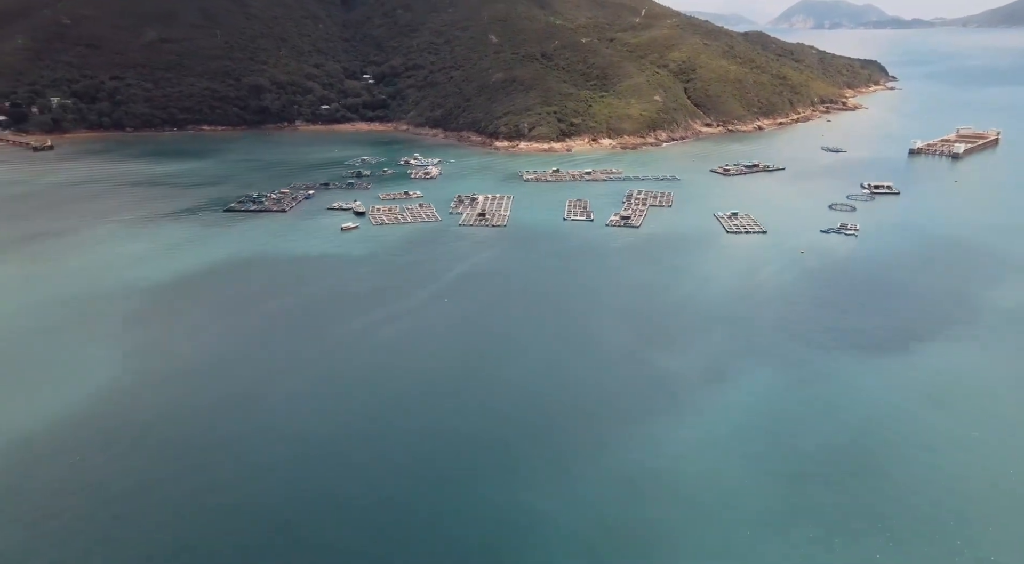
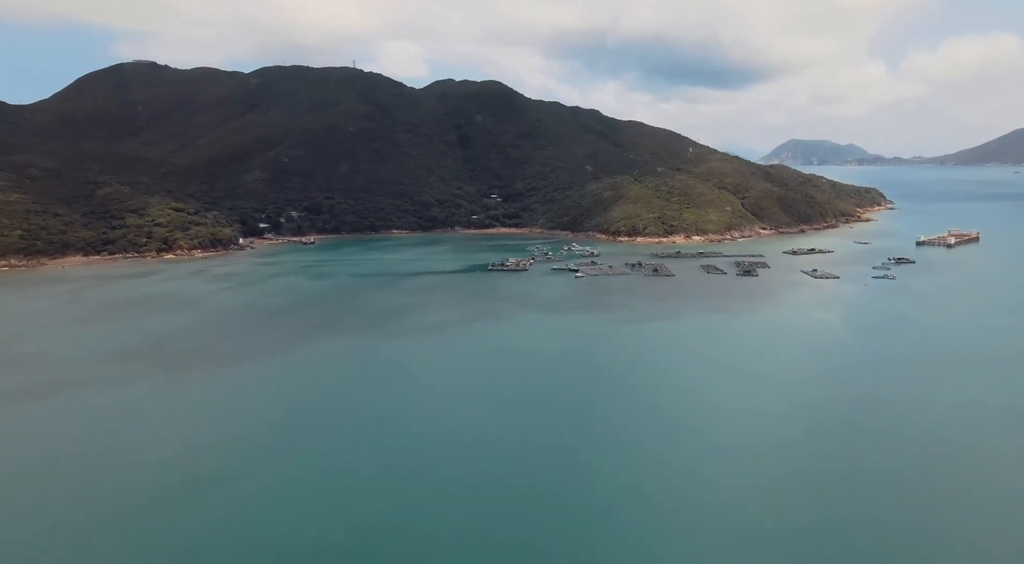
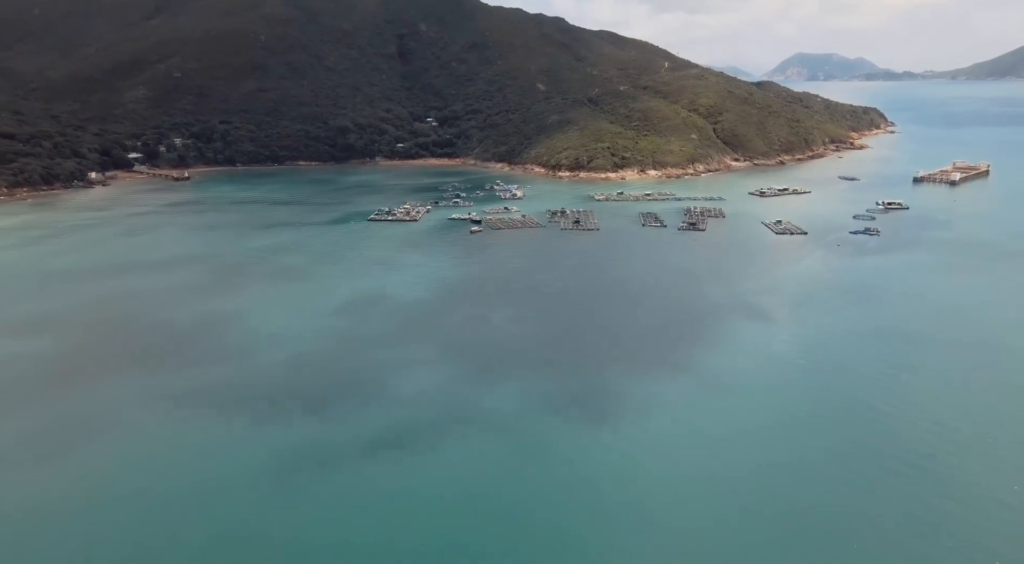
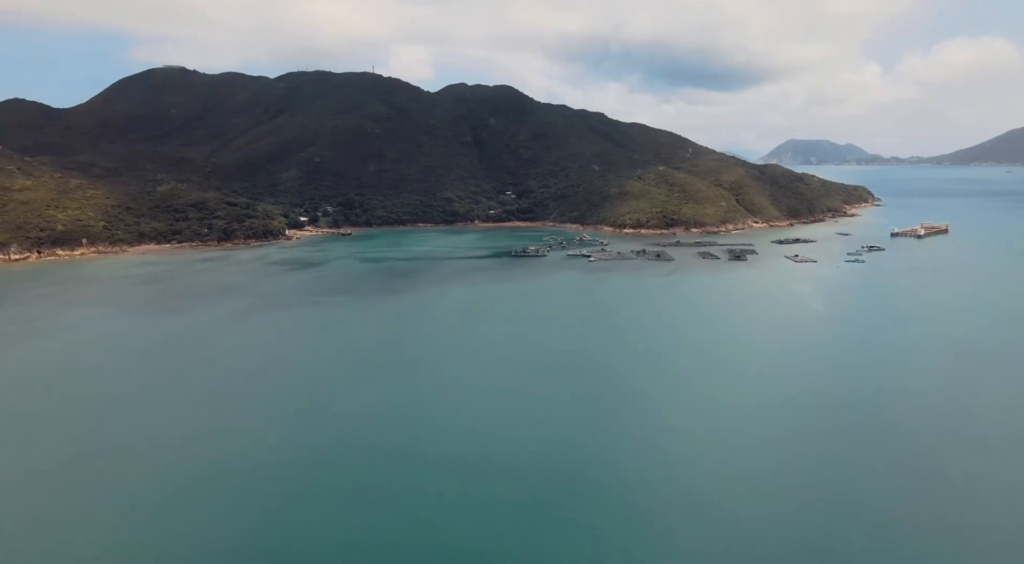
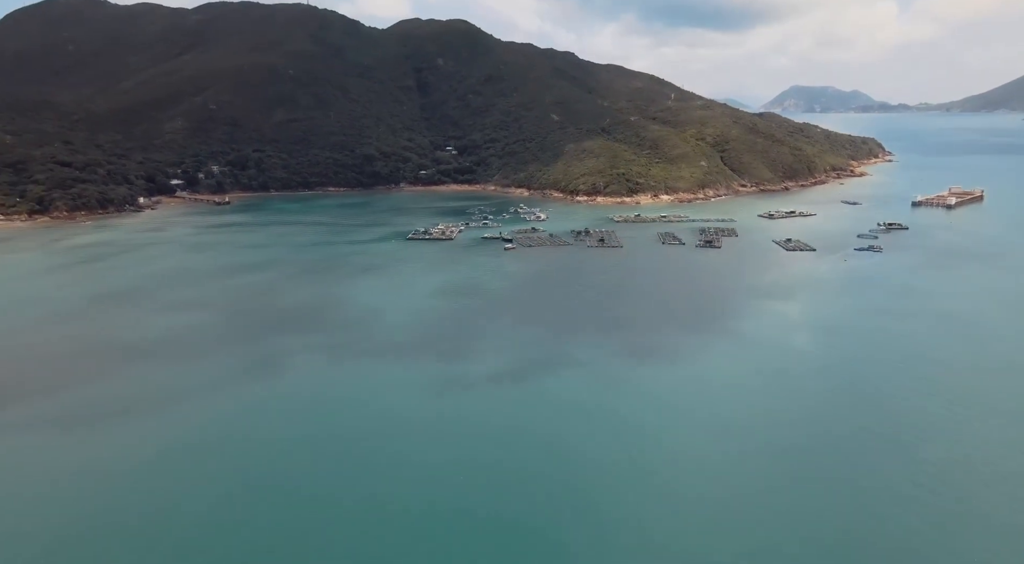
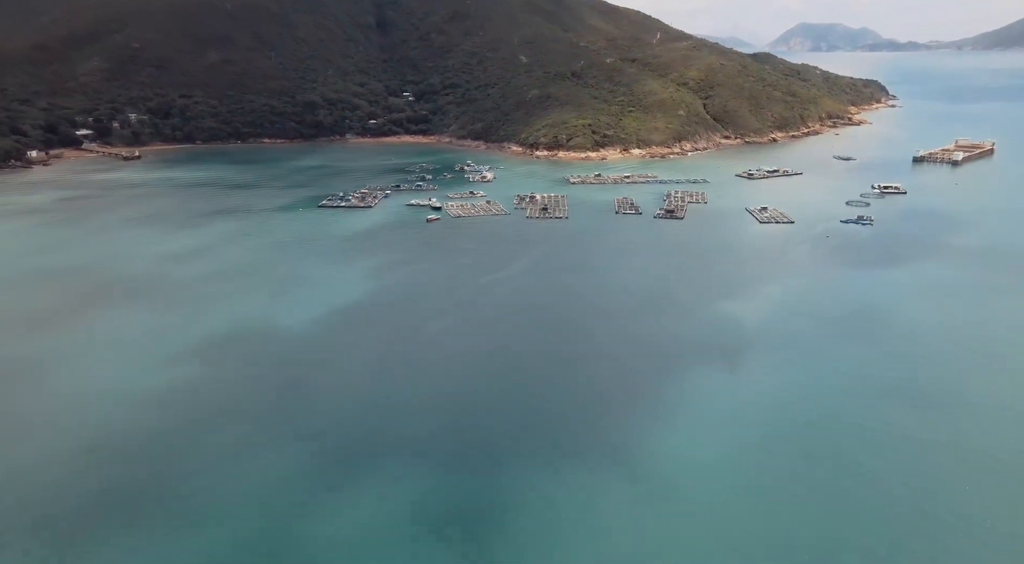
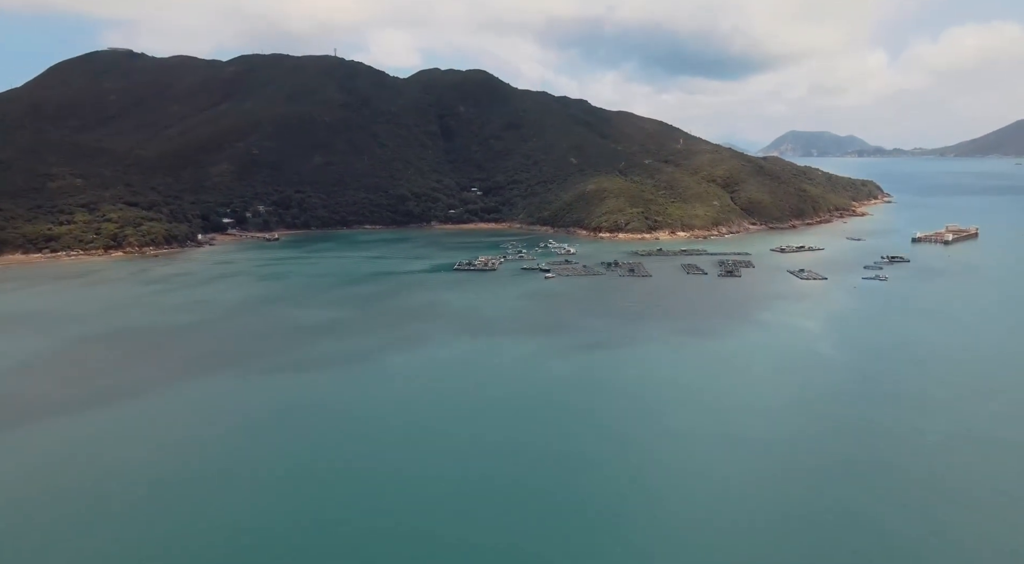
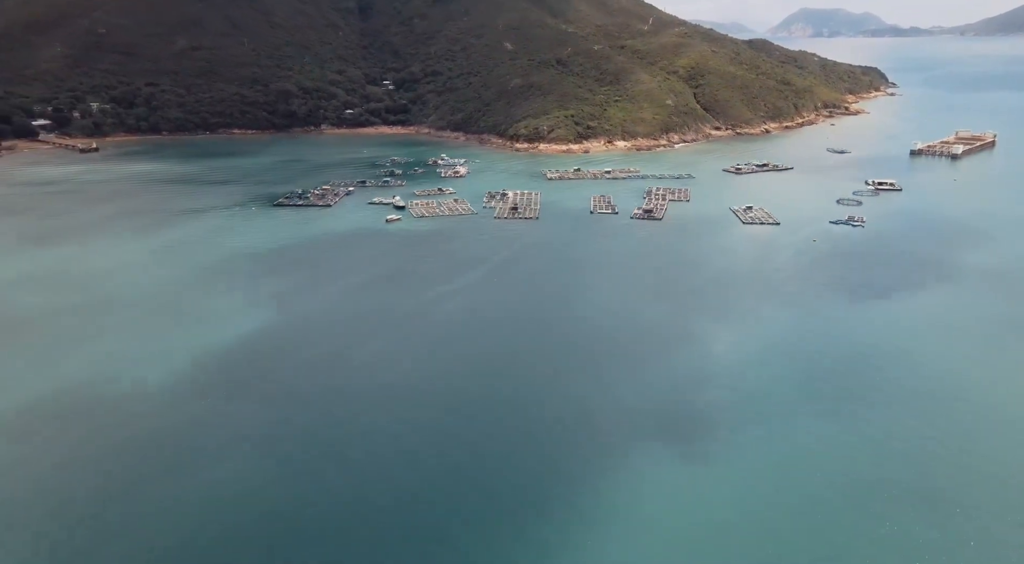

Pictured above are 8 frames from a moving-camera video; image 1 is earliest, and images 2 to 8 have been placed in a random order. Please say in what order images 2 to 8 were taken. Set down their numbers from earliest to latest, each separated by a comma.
8, 6, 3, 5, 7, 2, 4
